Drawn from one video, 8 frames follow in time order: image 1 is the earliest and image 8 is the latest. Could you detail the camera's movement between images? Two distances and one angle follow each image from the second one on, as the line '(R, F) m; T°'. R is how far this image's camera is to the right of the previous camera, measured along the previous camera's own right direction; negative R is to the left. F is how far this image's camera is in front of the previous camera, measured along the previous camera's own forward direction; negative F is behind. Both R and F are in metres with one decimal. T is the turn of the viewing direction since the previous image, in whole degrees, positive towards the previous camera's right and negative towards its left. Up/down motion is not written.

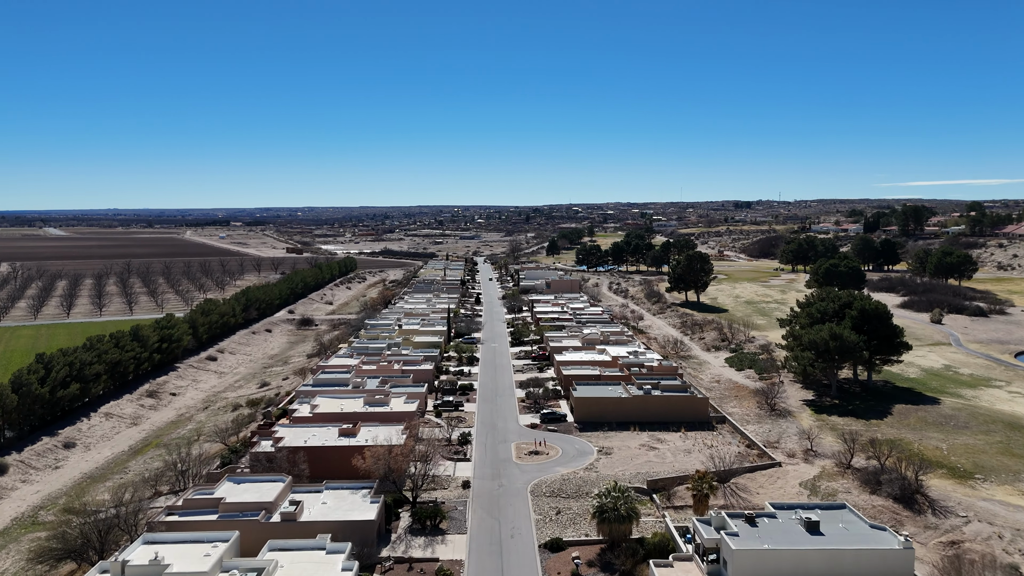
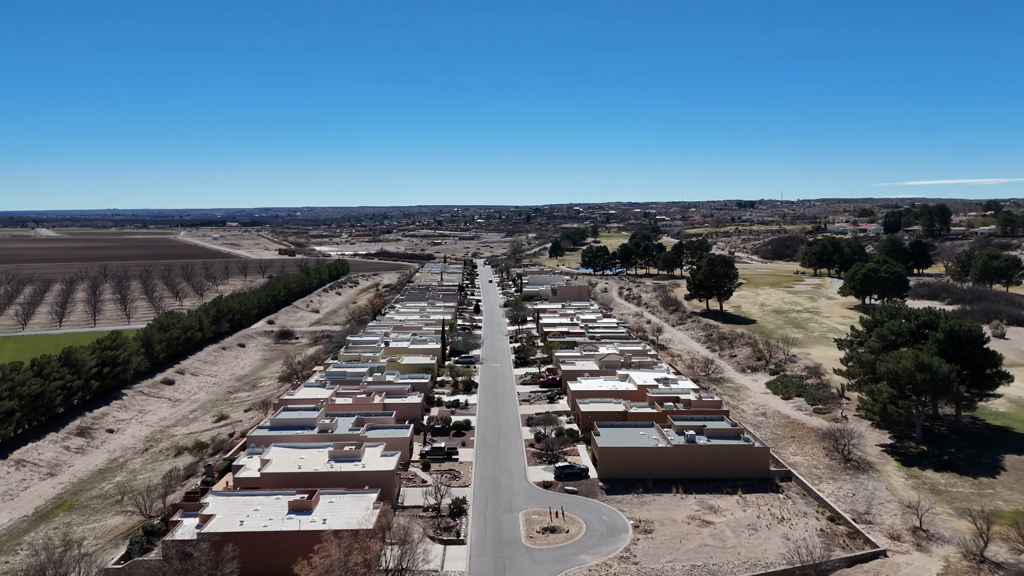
(-0.3, +8.3) m; 0°
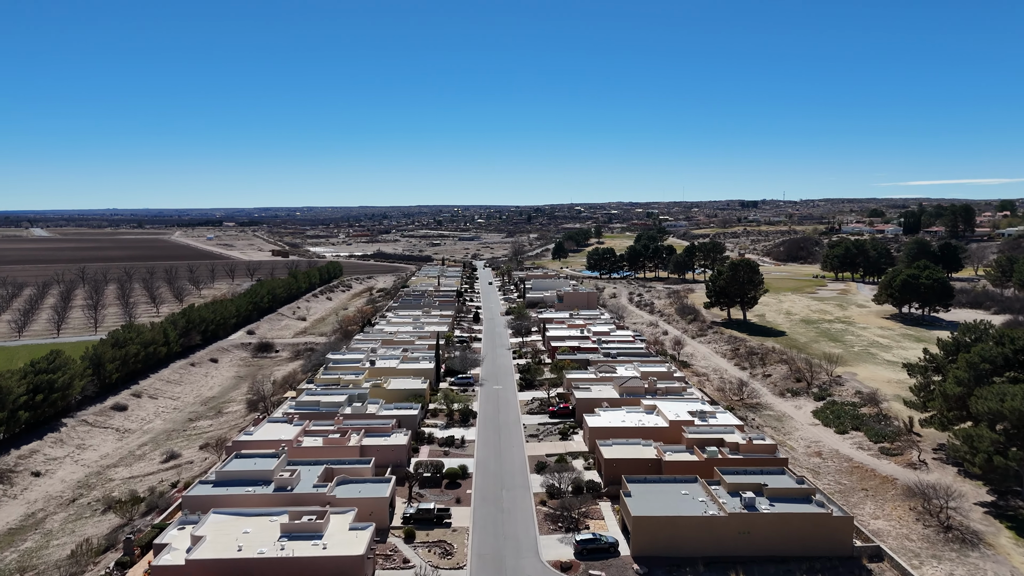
(-0.3, +6.9) m; 0°
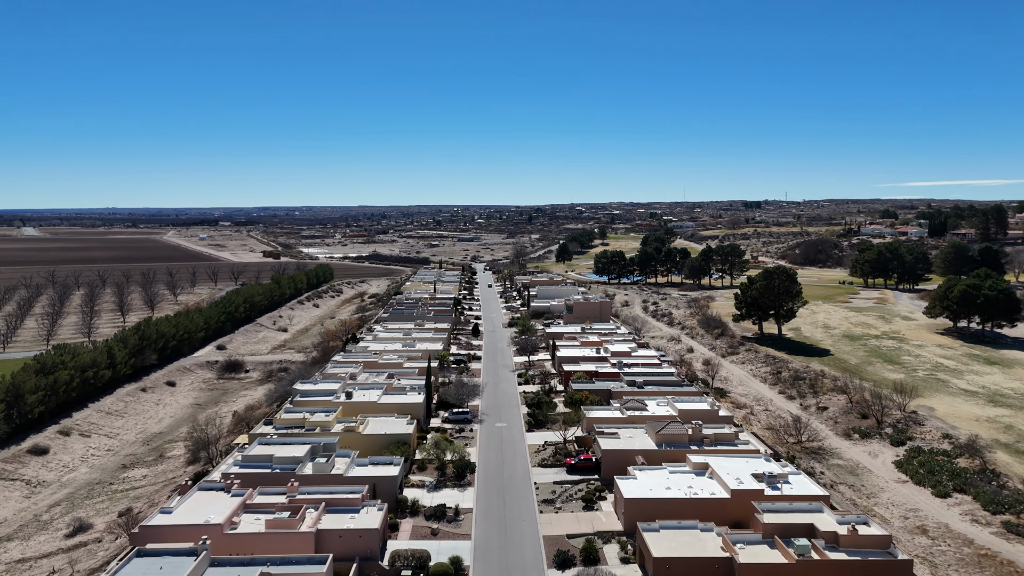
(-0.4, +8.2) m; 0°
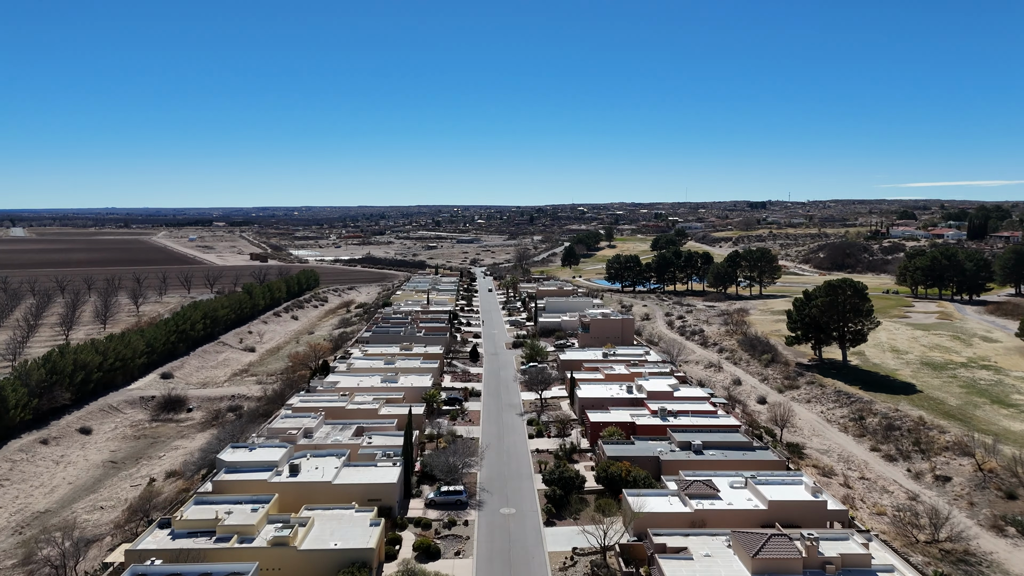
(-0.4, +11.0) m; 0°
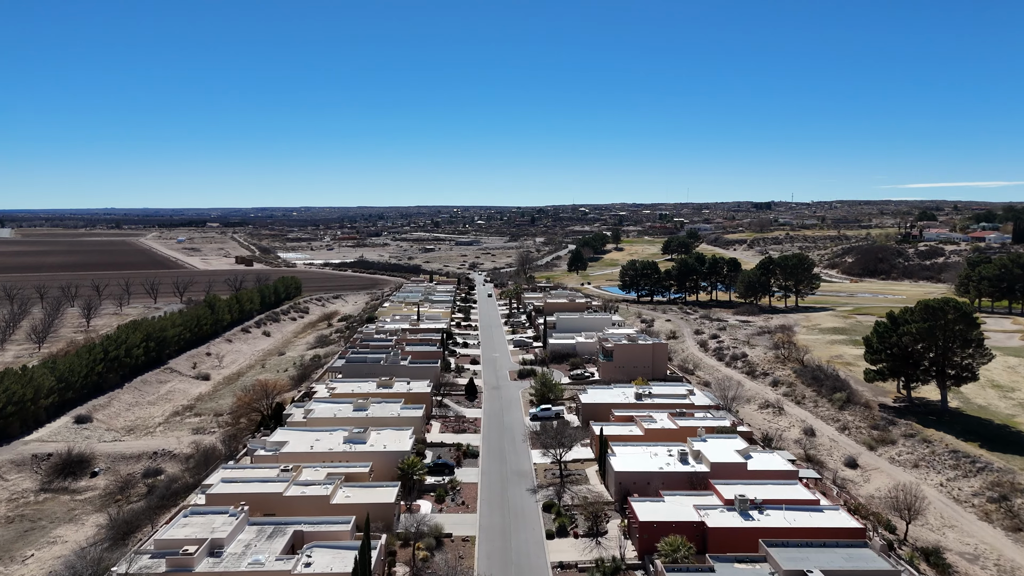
(-0.4, +10.9) m; 0°
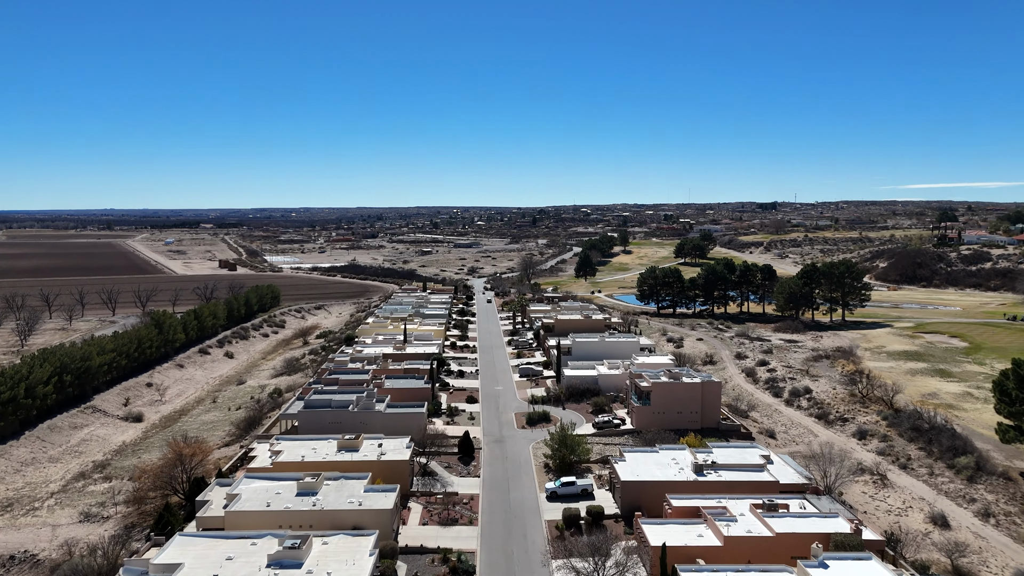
(-0.4, +10.8) m; 0°
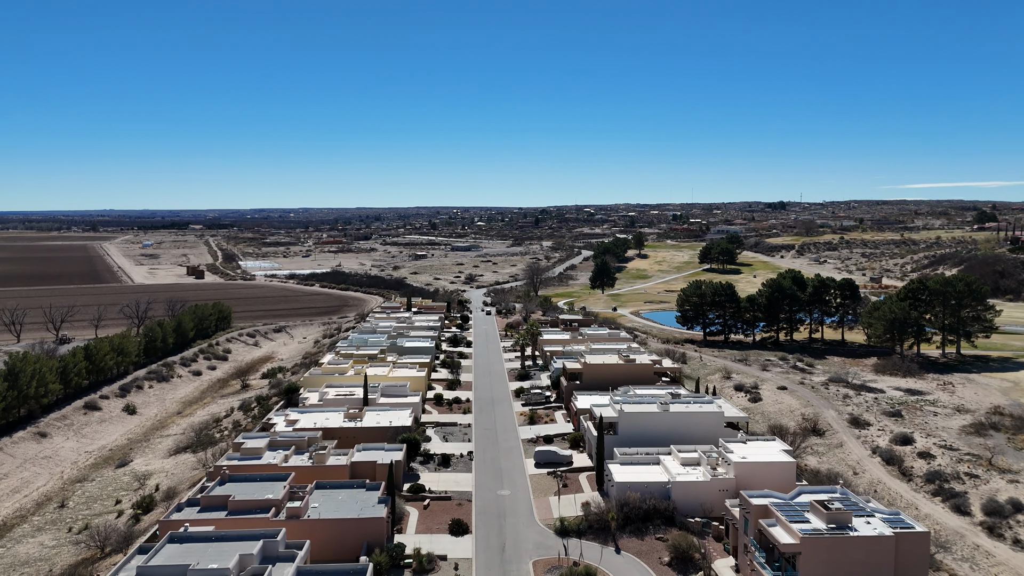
(-0.5, +17.5) m; 0°
